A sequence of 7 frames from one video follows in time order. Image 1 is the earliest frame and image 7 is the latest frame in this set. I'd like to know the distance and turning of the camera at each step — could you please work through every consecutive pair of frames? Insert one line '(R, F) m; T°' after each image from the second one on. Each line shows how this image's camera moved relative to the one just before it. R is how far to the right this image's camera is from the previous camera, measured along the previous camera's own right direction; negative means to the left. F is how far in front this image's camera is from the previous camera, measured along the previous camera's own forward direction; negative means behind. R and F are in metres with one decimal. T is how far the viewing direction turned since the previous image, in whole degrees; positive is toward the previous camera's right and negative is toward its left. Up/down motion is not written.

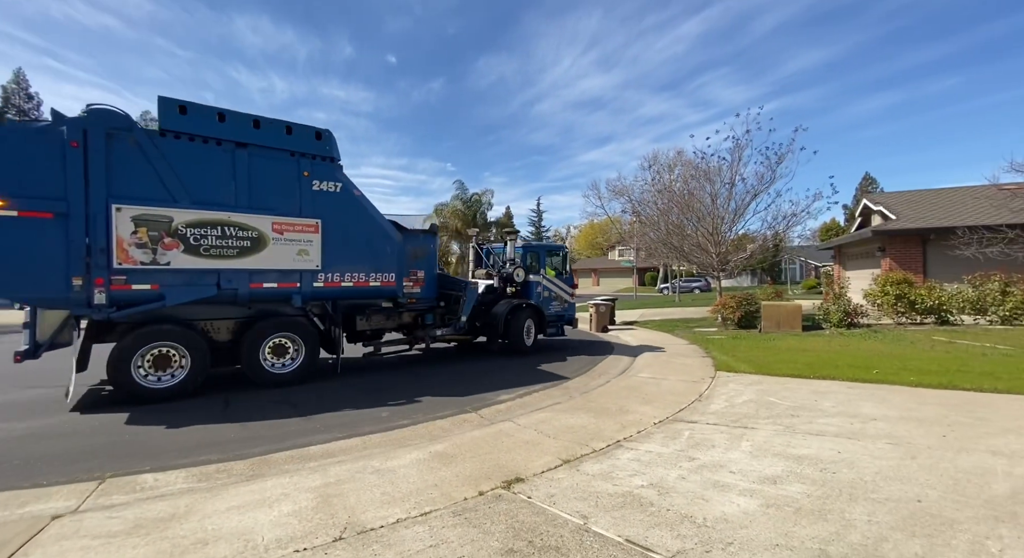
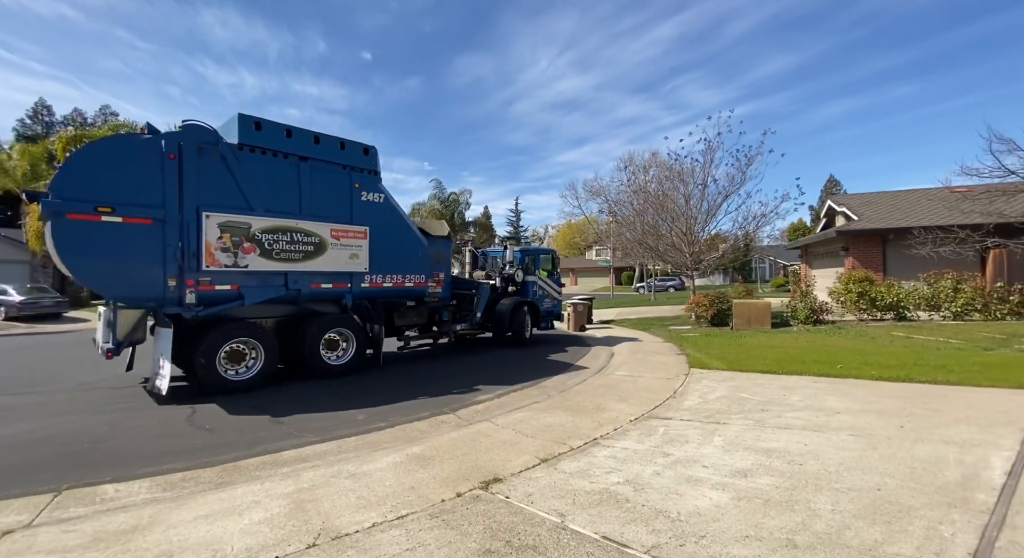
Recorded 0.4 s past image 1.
(0.0, 0.0) m; +3°
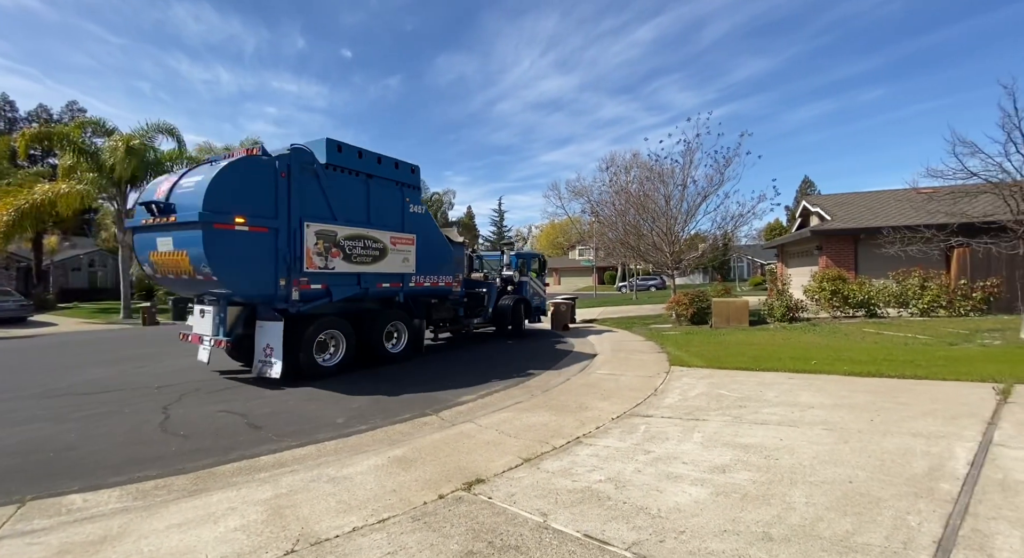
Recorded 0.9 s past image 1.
(0.0, 0.0) m; +2°
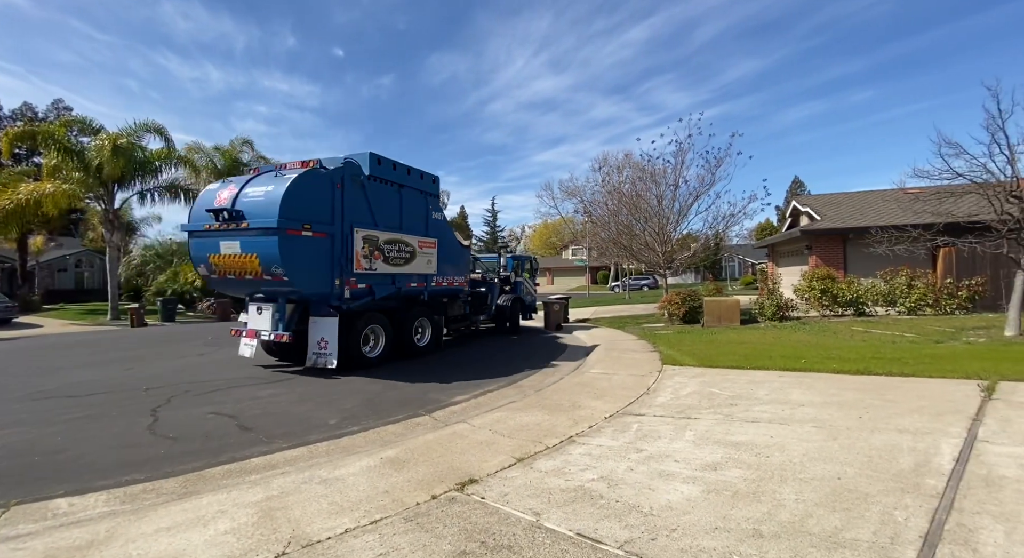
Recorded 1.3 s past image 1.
(0.0, 0.0) m; +1°
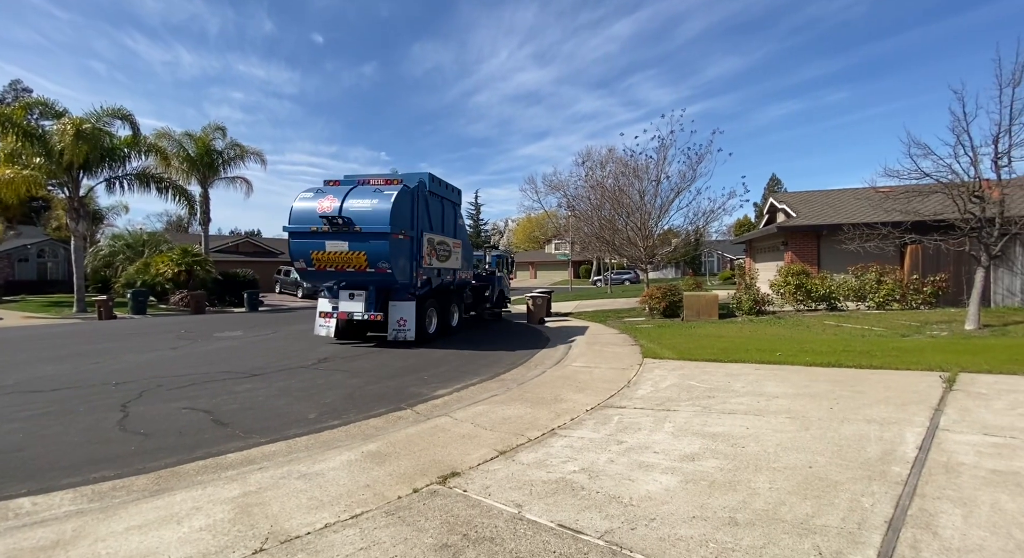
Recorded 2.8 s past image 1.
(0.0, 0.0) m; +2°
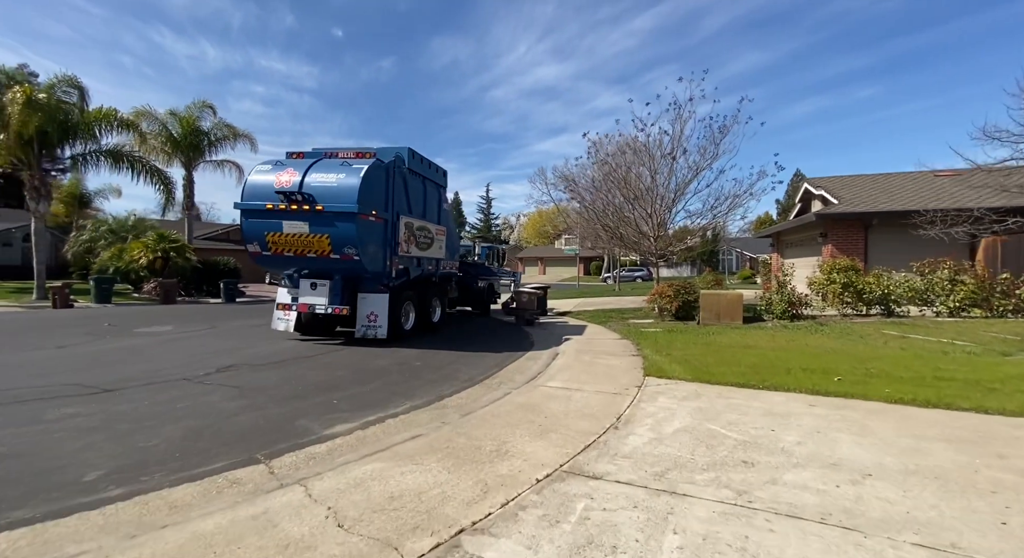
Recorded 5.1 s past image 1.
(+0.8, +2.5) m; -2°
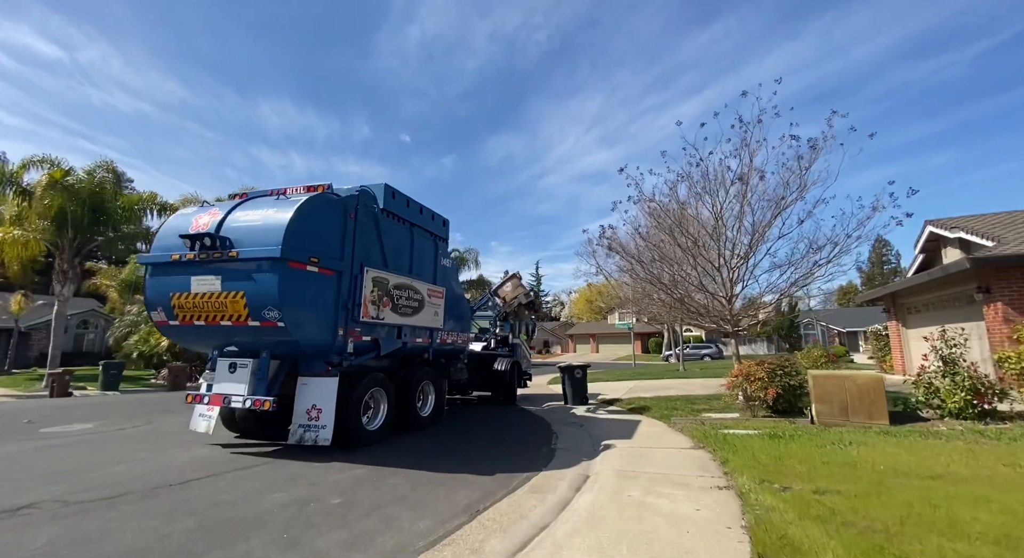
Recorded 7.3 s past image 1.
(+0.8, +3.4) m; -7°
